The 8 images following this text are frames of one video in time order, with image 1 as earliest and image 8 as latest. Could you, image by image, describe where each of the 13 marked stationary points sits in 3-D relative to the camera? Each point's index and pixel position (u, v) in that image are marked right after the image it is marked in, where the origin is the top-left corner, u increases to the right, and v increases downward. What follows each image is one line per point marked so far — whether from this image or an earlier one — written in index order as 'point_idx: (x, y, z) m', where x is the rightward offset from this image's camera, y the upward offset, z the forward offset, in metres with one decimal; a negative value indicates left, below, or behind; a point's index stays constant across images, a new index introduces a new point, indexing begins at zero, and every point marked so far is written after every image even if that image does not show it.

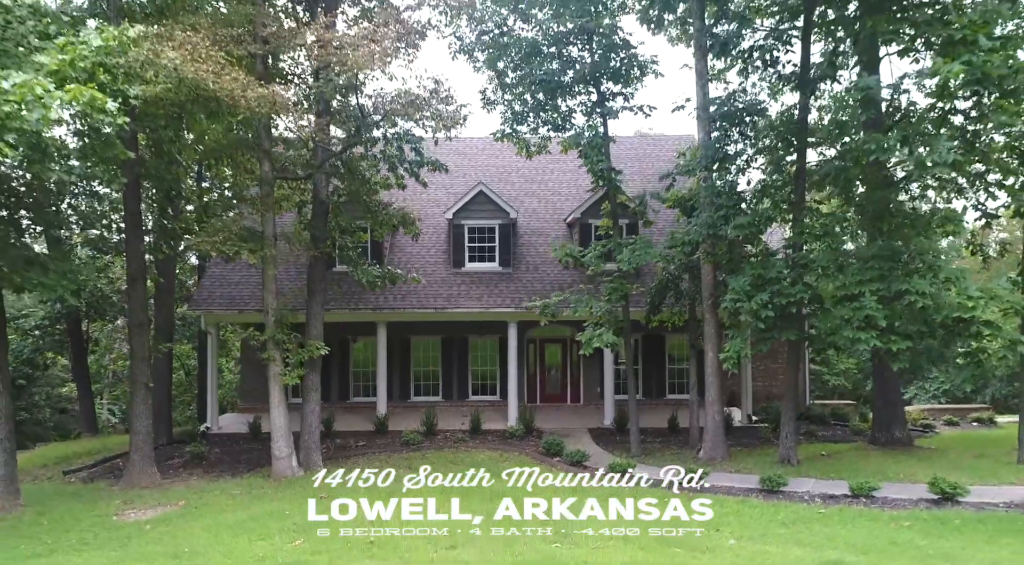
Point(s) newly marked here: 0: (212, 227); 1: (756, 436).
0: (-4.9, +0.8, +14.6) m
1: (+5.5, -3.4, +19.8) m
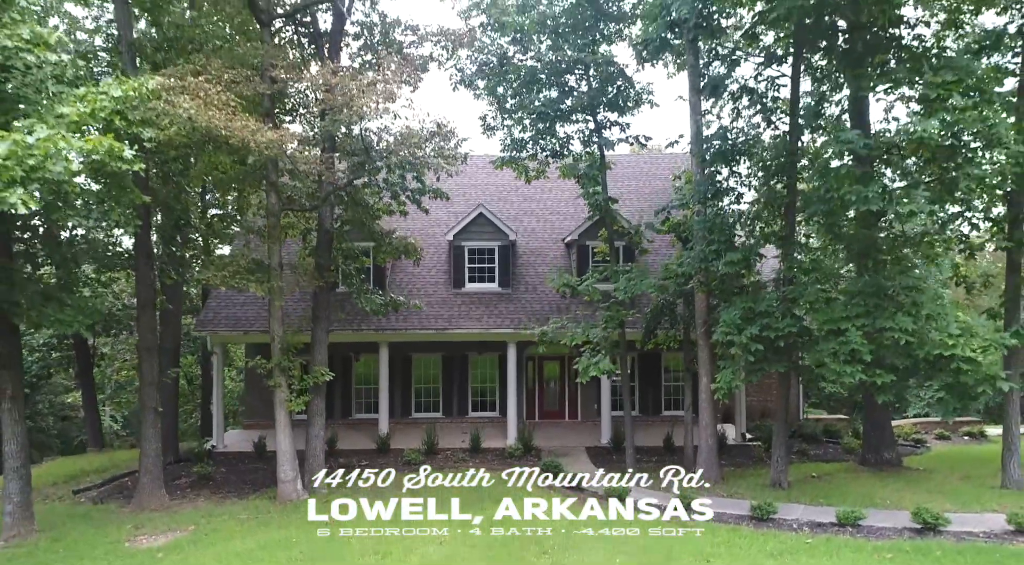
0: (-4.9, +0.3, +15.0) m
1: (+5.5, -4.0, +20.3) m
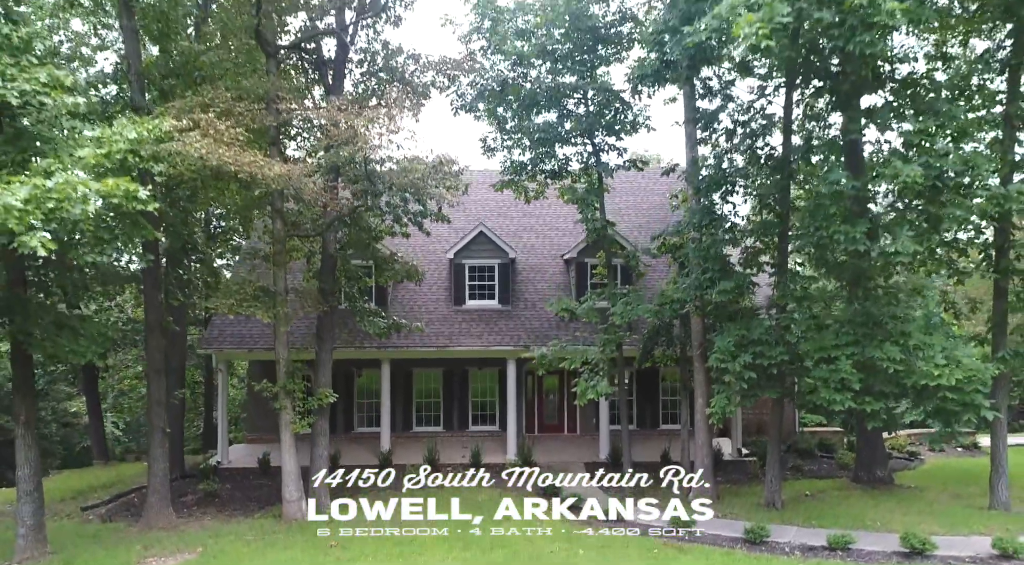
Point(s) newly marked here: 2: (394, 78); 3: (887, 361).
0: (-4.9, -0.1, +15.4) m
1: (+5.5, -4.4, +20.7) m
2: (-2.4, +4.2, +17.8) m
3: (+5.5, -1.1, +12.9) m
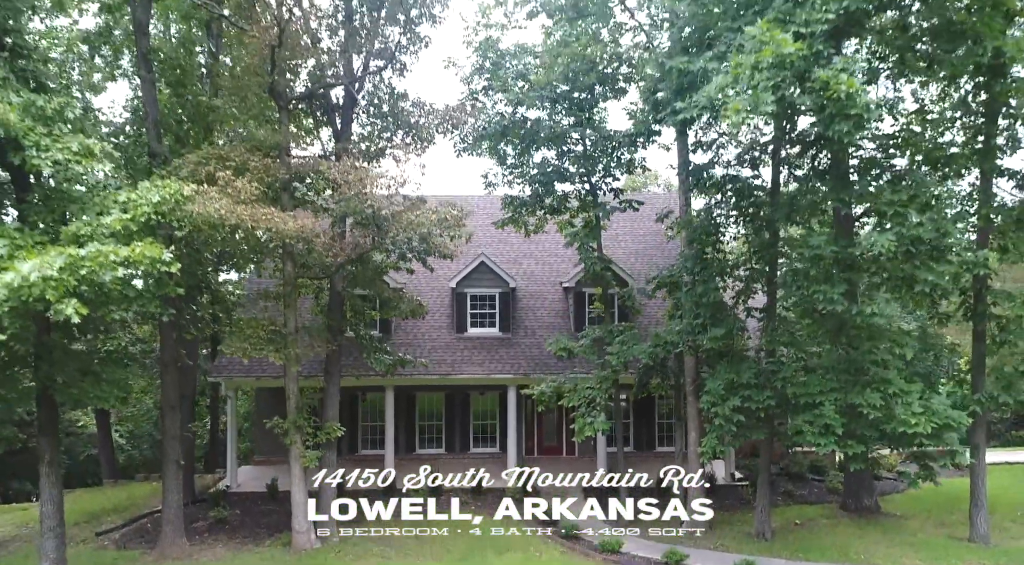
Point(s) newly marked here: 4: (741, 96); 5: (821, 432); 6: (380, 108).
0: (-4.9, -0.9, +16.1) m
1: (+5.5, -5.2, +21.4) m
2: (-2.4, +3.4, +18.6) m
3: (+5.5, -1.9, +13.7) m
4: (+2.9, +2.3, +11.0) m
5: (+4.9, -2.4, +14.0) m
6: (-2.8, +3.7, +18.8) m
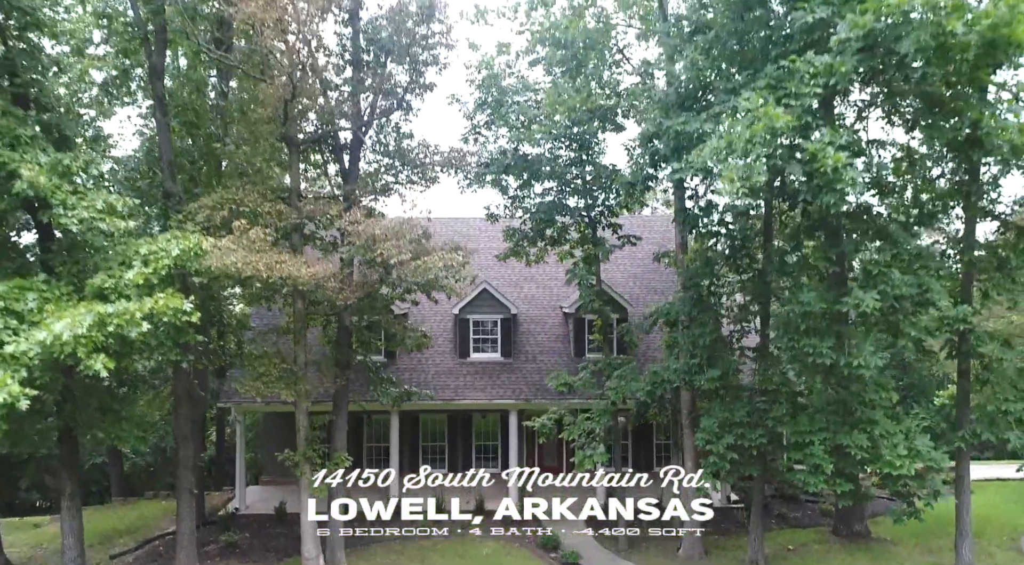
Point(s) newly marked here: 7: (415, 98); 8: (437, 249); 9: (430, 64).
0: (-4.9, -1.6, +16.8) m
1: (+5.5, -6.0, +22.0) m
2: (-2.3, +2.6, +19.2) m
3: (+5.5, -2.7, +14.3) m
4: (+2.9, +1.6, +11.7) m
5: (+5.0, -3.1, +14.7) m
6: (-2.8, +3.0, +19.4) m
7: (-2.1, +4.0, +19.3) m
8: (-1.5, +0.6, +16.8) m
9: (-1.8, +4.7, +19.2) m
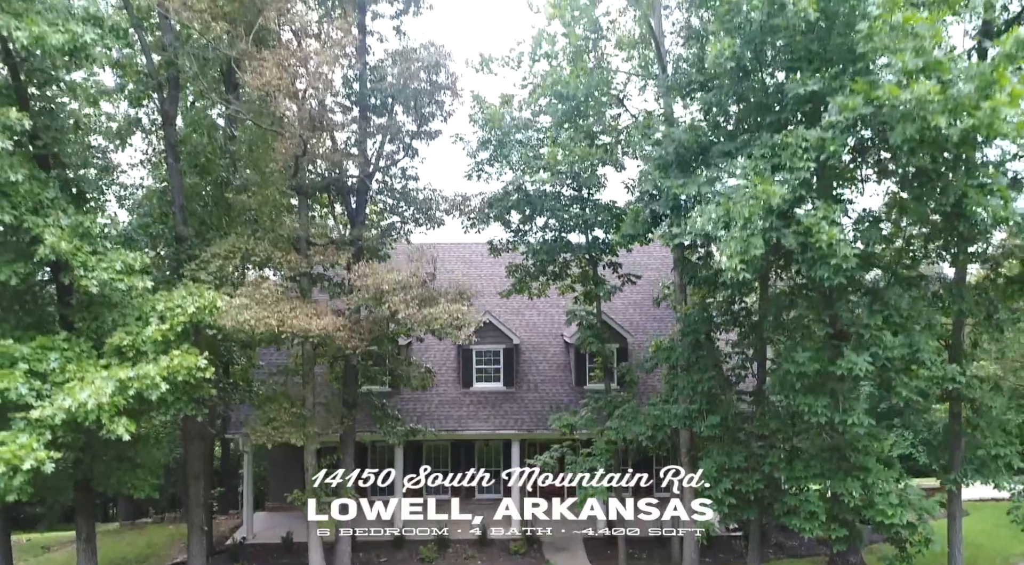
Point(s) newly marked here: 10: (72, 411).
0: (-4.8, -2.5, +17.2) m
1: (+5.6, -6.9, +22.5) m
2: (-2.3, +1.7, +19.7) m
3: (+5.6, -3.5, +14.7) m
4: (+3.0, +0.7, +12.1) m
5: (+5.0, -4.0, +15.1) m
6: (-2.7, +2.1, +19.9) m
7: (-2.1, +3.1, +19.8) m
8: (-1.4, -0.2, +17.3) m
9: (-1.7, +3.8, +19.6) m
10: (-5.8, -1.7, +11.6) m
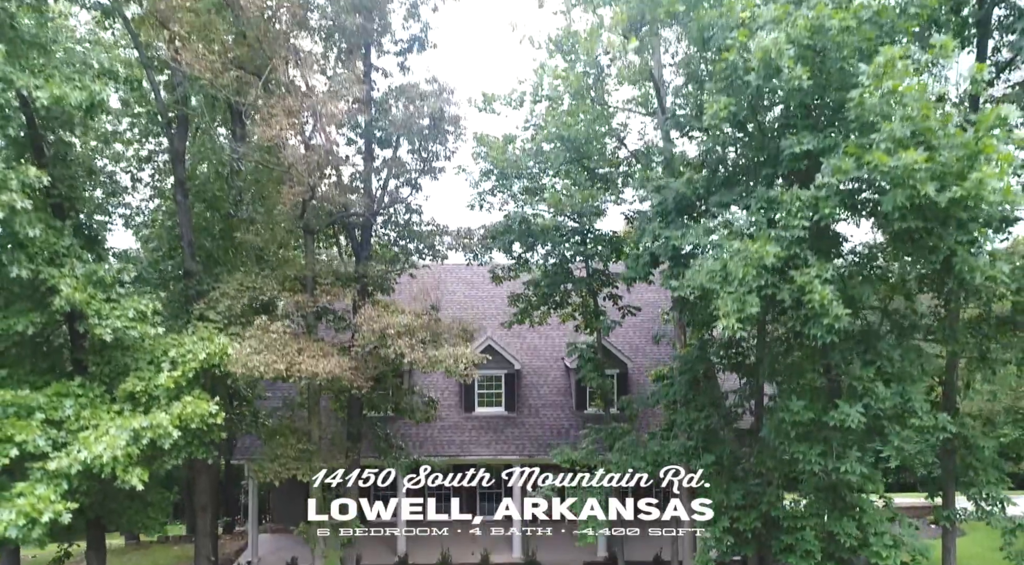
0: (-4.8, -3.3, +17.6) m
1: (+5.6, -7.6, +22.8) m
2: (-2.2, +1.0, +20.0) m
3: (+5.7, -4.3, +15.1) m
4: (+3.1, -0.1, +12.5) m
5: (+5.1, -4.8, +15.5) m
6: (-2.6, +1.4, +20.3) m
7: (-2.0, +2.4, +20.1) m
8: (-1.4, -1.0, +17.6) m
9: (-1.7, +3.1, +20.0) m
10: (-5.7, -2.4, +11.9) m
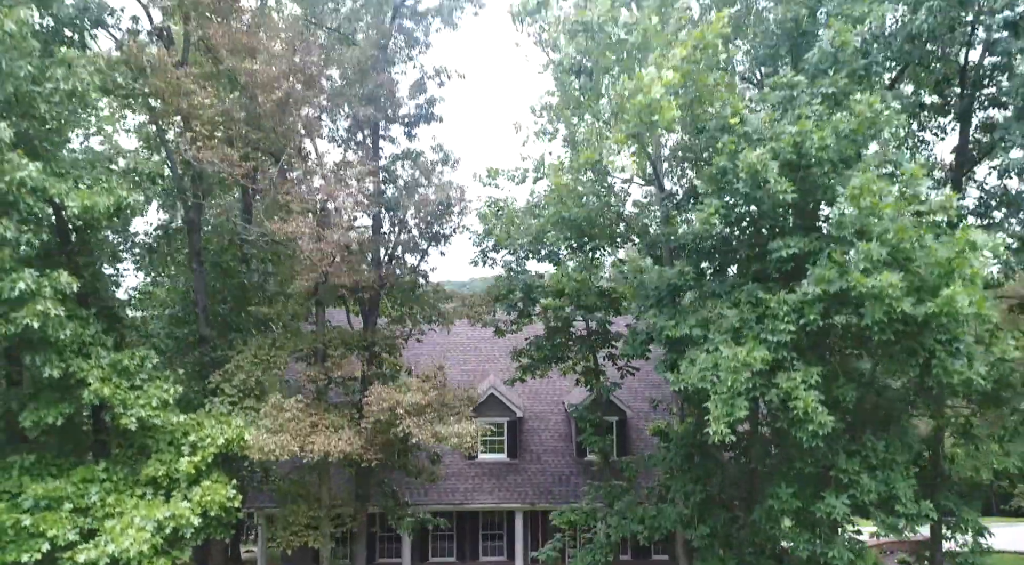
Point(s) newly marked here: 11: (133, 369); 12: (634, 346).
0: (-4.7, -4.8, +18.3) m
1: (+5.7, -9.1, +23.5) m
2: (-2.1, -0.5, +20.7) m
3: (+5.7, -5.8, +15.8) m
4: (+3.1, -1.5, +13.2) m
5: (+5.1, -6.2, +16.2) m
6: (-2.6, -0.1, +21.0) m
7: (-1.9, +0.9, +20.9) m
8: (-1.3, -2.5, +18.4) m
9: (-1.6, +1.6, +20.7) m
10: (-5.7, -3.9, +12.7) m
11: (-6.3, -1.5, +14.8) m
12: (+2.3, -1.2, +16.5) m
